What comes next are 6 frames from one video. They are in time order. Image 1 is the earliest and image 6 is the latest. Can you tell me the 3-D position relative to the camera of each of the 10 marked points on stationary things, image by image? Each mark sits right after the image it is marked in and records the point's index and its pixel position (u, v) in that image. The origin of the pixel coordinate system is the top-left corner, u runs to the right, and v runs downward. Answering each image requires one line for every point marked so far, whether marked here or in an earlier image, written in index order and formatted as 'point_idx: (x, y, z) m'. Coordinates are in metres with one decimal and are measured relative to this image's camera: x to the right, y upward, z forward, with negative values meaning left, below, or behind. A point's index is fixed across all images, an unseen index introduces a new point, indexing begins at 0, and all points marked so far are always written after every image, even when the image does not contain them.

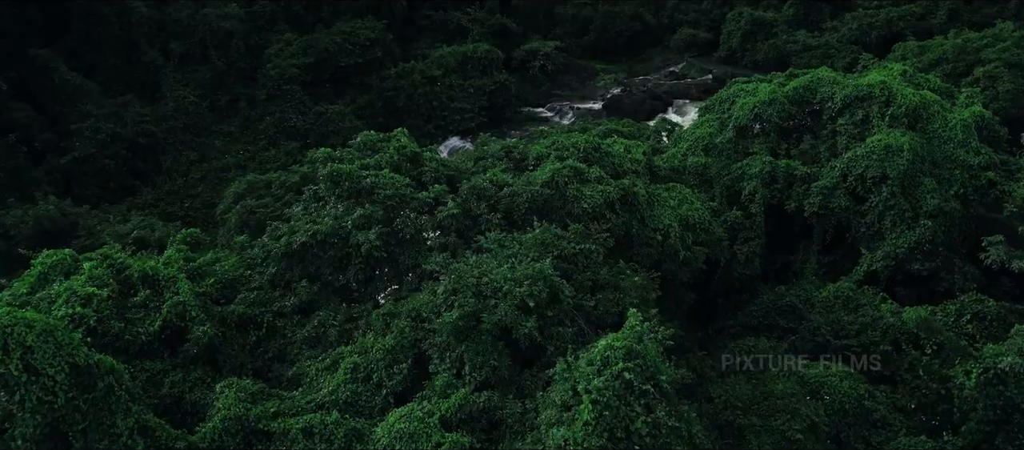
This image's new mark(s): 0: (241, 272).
0: (-4.1, -0.8, +10.4) m
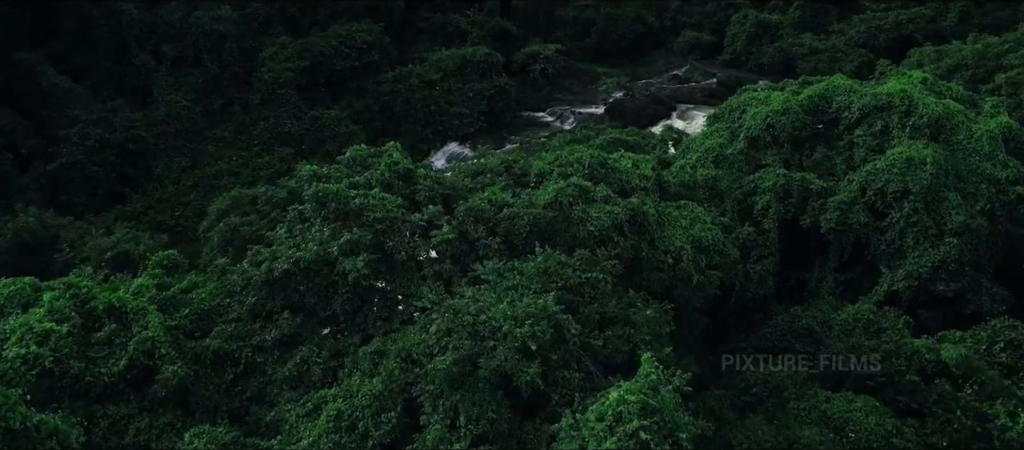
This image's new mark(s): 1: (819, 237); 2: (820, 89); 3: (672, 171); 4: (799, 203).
0: (-4.1, -1.1, +9.7) m
1: (+6.4, -0.2, +14.3) m
2: (+6.8, +3.0, +15.1) m
3: (+3.5, +1.0, +15.2) m
4: (+5.9, +0.4, +14.2) m
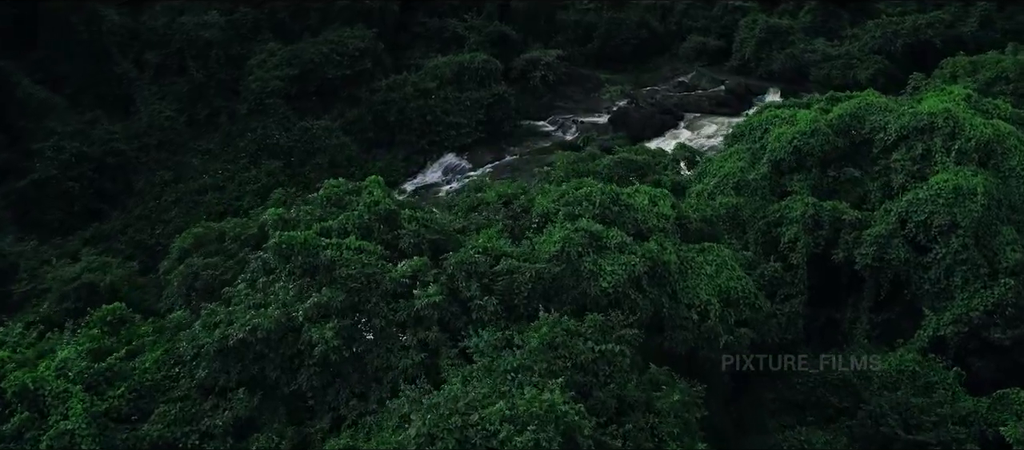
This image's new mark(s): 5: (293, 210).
0: (-4.2, -1.8, +8.2) m
1: (+6.4, -0.9, +12.9) m
2: (+6.8, +2.3, +13.7) m
3: (+3.5, +0.4, +13.8) m
4: (+5.9, -0.2, +12.8) m
5: (-3.2, +0.2, +9.9) m
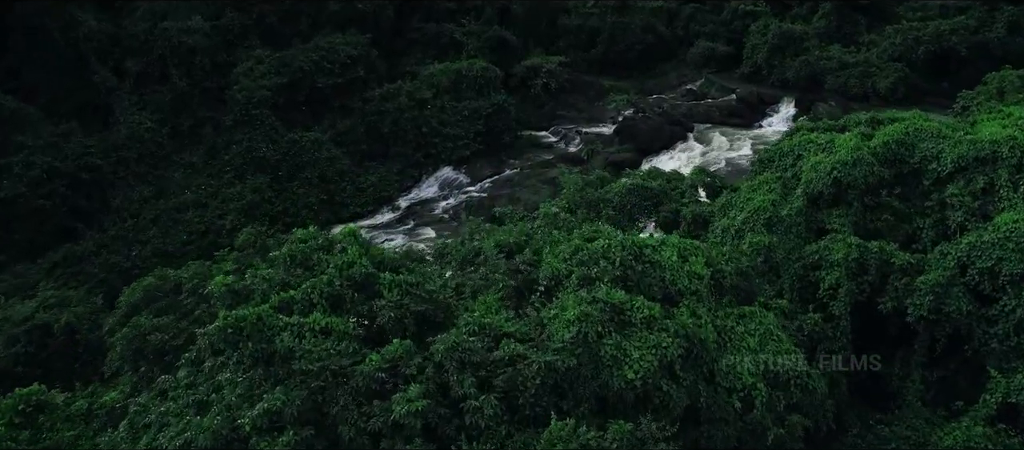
0: (-4.1, -2.5, +6.6) m
1: (+6.4, -1.6, +11.3) m
2: (+6.8, +1.6, +12.0) m
3: (+3.5, -0.3, +12.2) m
4: (+6.0, -0.9, +11.2) m
5: (-3.1, -0.5, +8.3) m
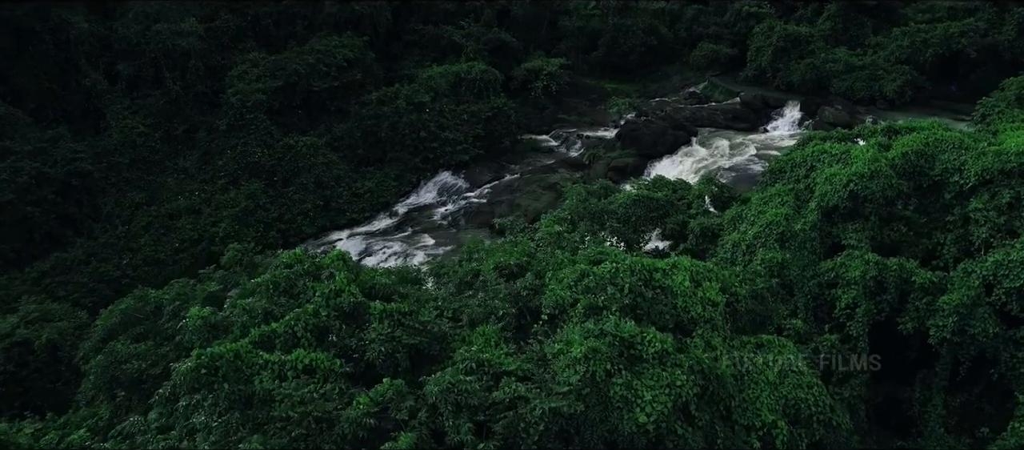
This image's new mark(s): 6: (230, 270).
0: (-4.1, -2.8, +6.0) m
1: (+6.4, -1.9, +10.7) m
2: (+6.8, +1.4, +11.5) m
3: (+3.5, -0.6, +11.6) m
4: (+6.0, -1.2, +10.6) m
5: (-3.1, -0.8, +7.7) m
6: (-4.4, -0.7, +10.6) m
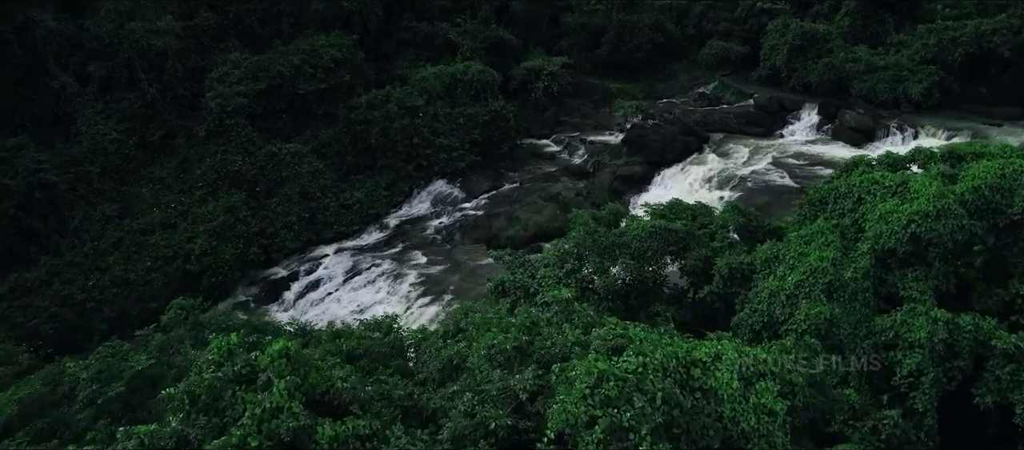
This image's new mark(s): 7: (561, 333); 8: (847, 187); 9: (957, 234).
0: (-4.1, -3.5, +4.3) m
1: (+6.4, -2.5, +8.9) m
2: (+6.8, +0.7, +9.7) m
3: (+3.5, -1.3, +9.8) m
4: (+5.9, -1.9, +8.8) m
5: (-3.1, -1.5, +5.9) m
6: (-4.5, -1.4, +8.8) m
7: (+0.5, -1.1, +7.7) m
8: (+5.4, +0.6, +10.9) m
9: (+6.1, -0.1, +9.4) m
